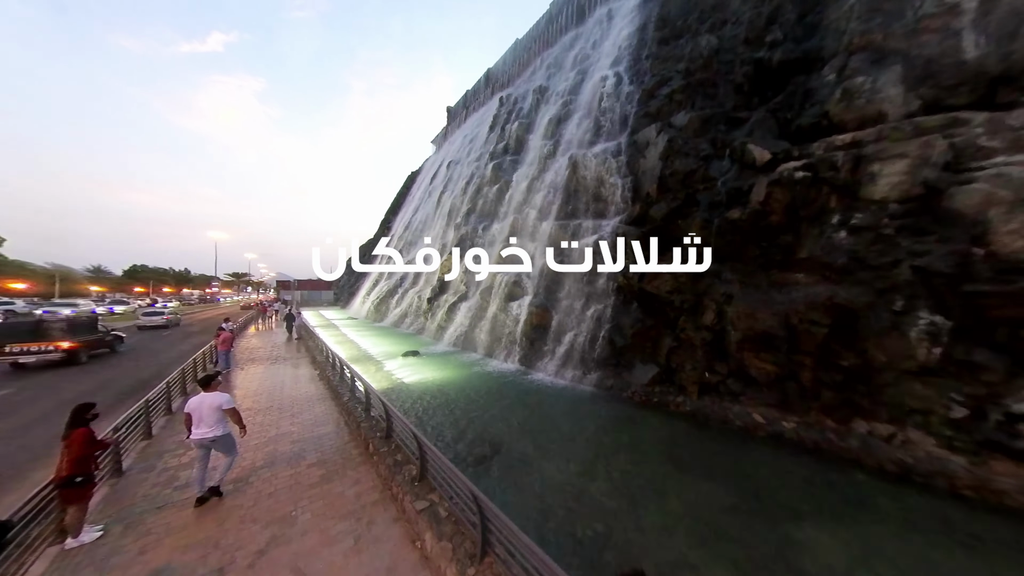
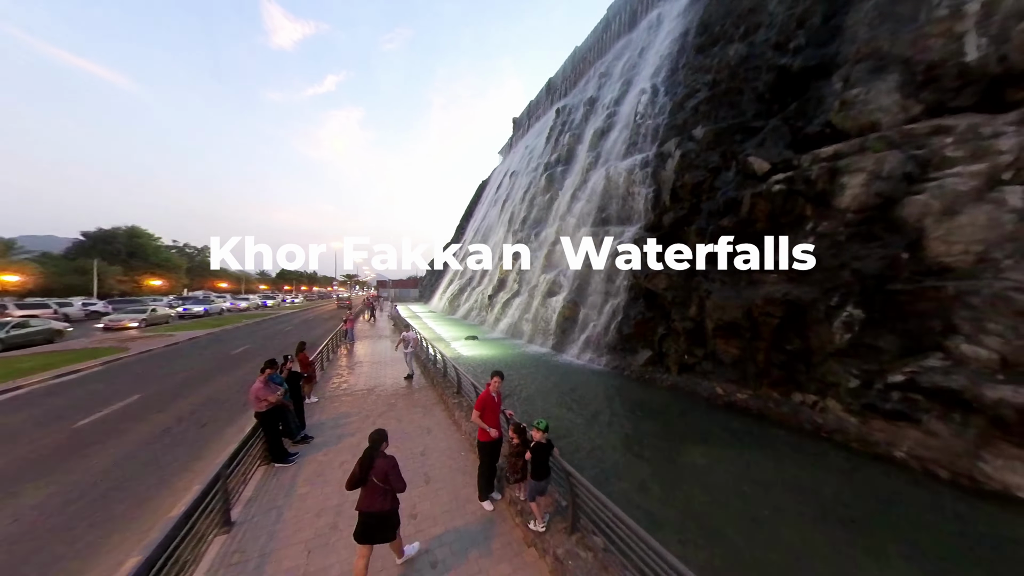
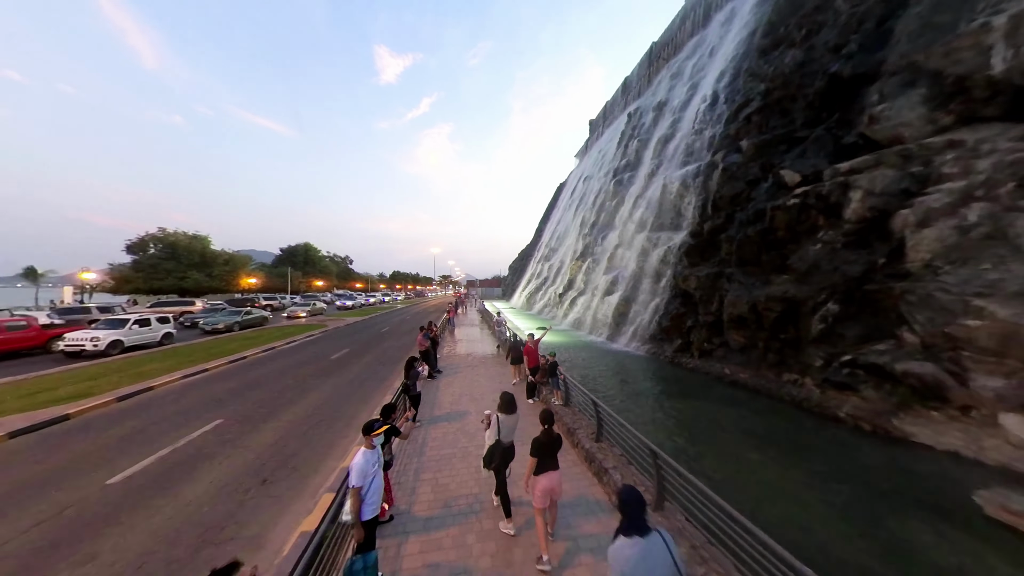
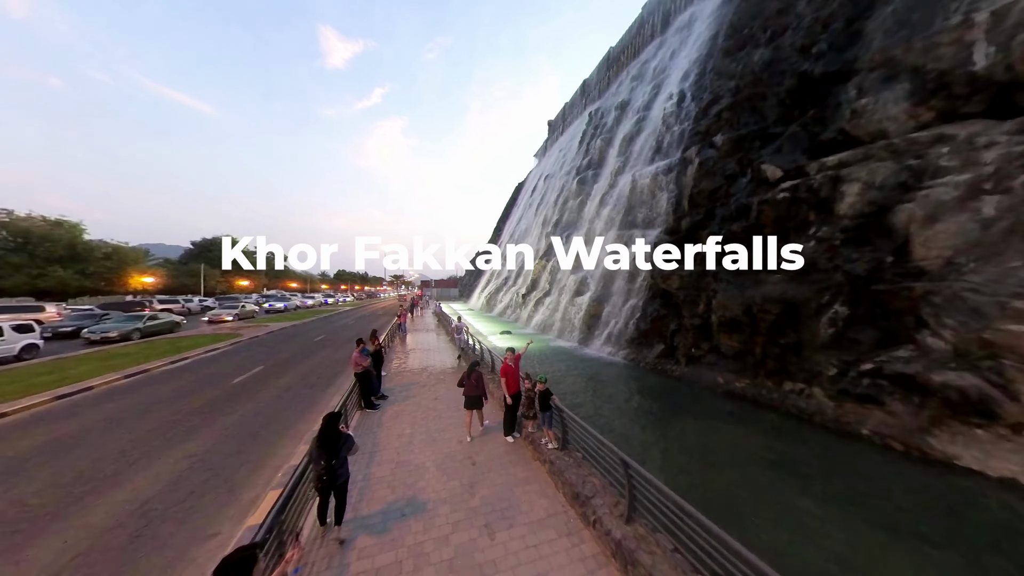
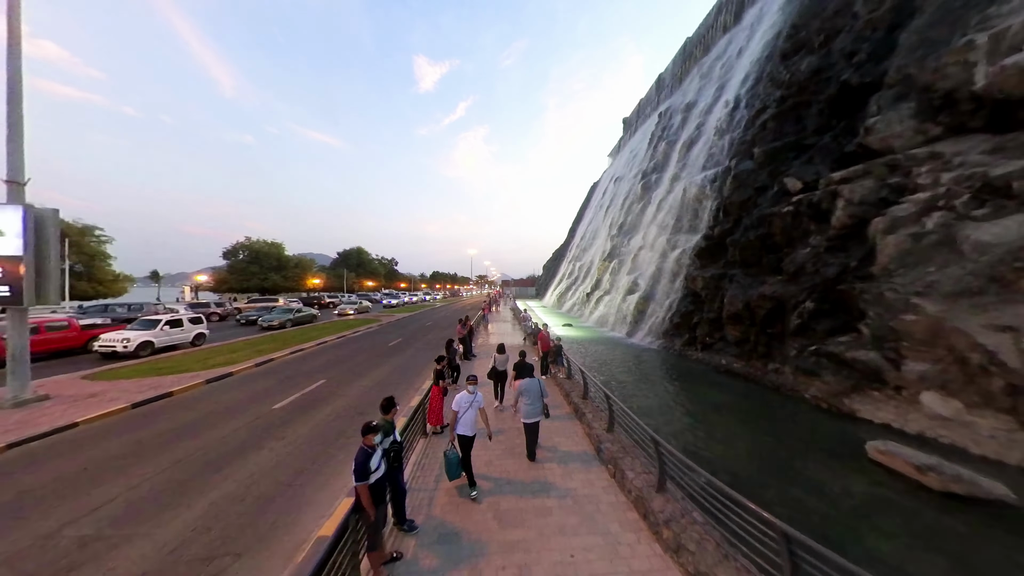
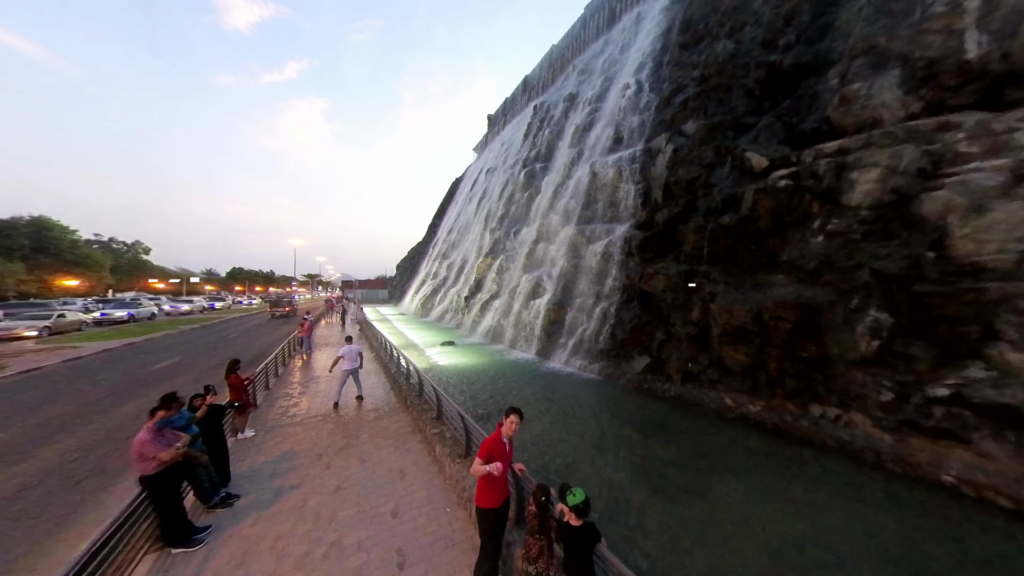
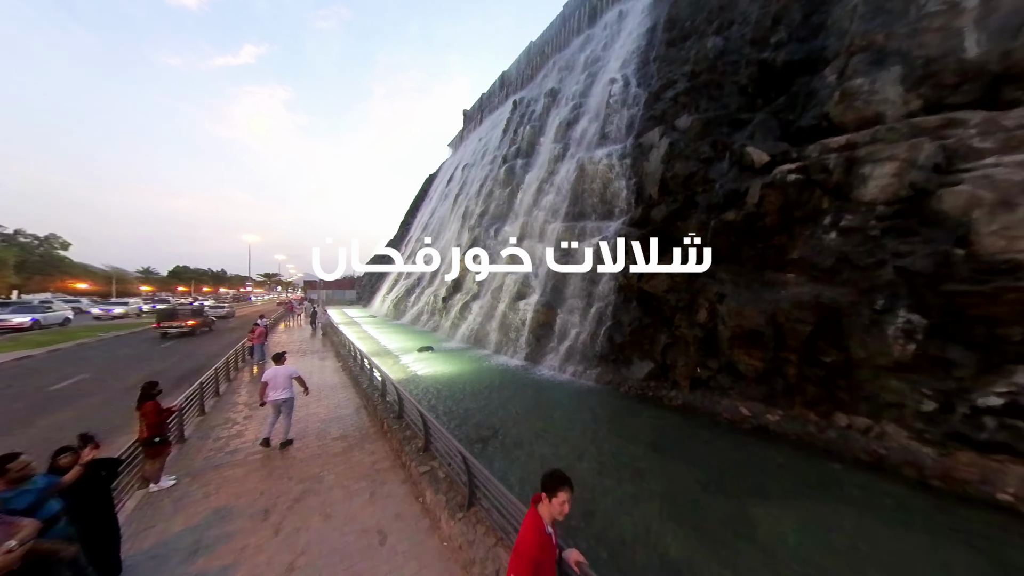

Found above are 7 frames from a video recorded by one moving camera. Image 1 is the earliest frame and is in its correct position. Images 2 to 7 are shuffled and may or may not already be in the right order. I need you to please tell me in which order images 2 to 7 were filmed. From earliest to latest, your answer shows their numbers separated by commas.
7, 6, 2, 4, 3, 5
